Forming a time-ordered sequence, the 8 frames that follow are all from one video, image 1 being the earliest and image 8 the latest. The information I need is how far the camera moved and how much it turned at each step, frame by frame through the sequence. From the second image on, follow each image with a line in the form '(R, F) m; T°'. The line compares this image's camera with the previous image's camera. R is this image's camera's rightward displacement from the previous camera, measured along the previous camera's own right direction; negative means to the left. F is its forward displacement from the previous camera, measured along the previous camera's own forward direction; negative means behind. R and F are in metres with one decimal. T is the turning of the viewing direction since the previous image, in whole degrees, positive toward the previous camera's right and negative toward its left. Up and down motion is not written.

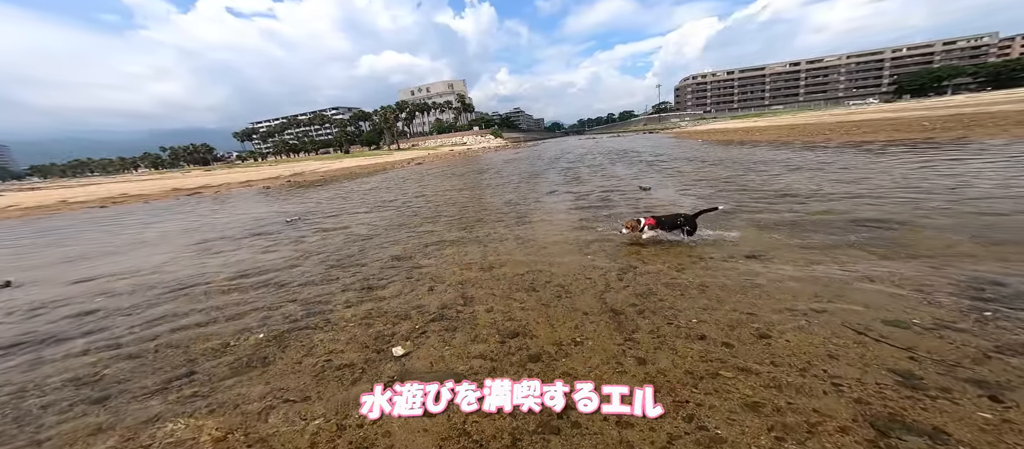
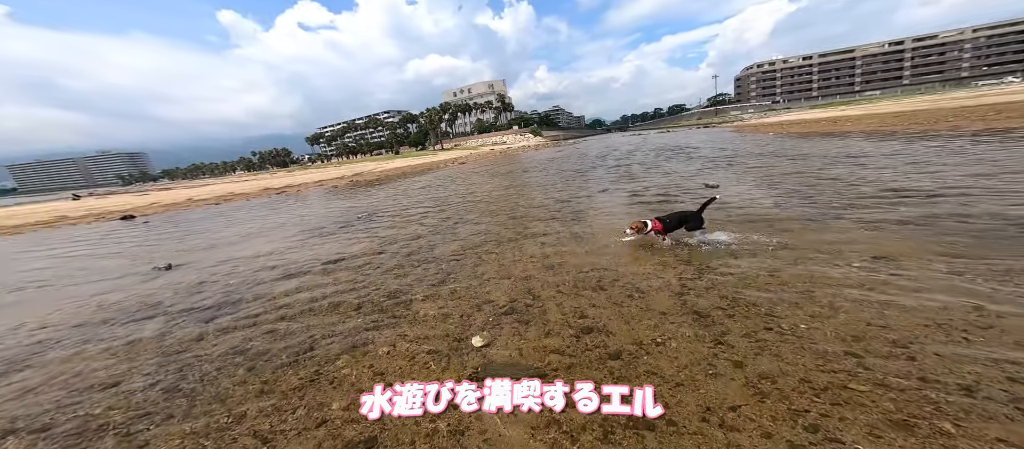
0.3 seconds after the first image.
(-0.2, 0.0) m; -7°
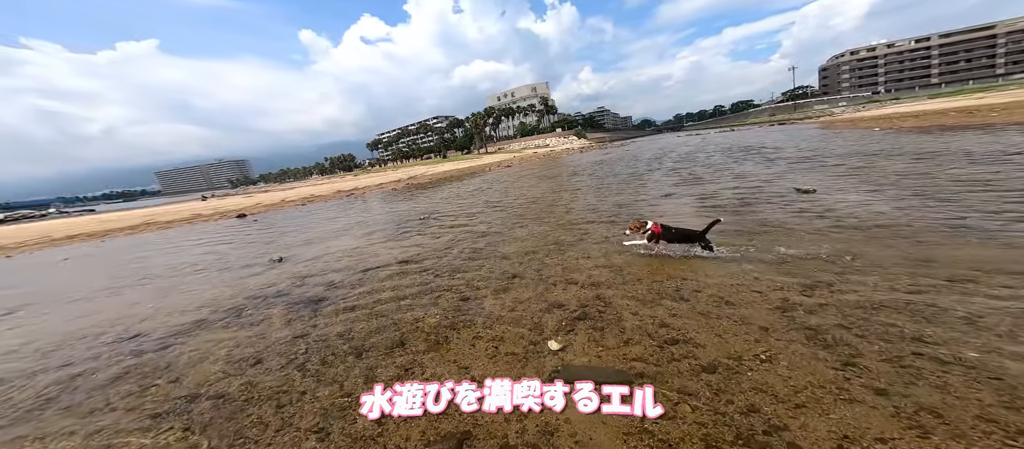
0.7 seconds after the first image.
(-0.2, 0.0) m; -7°
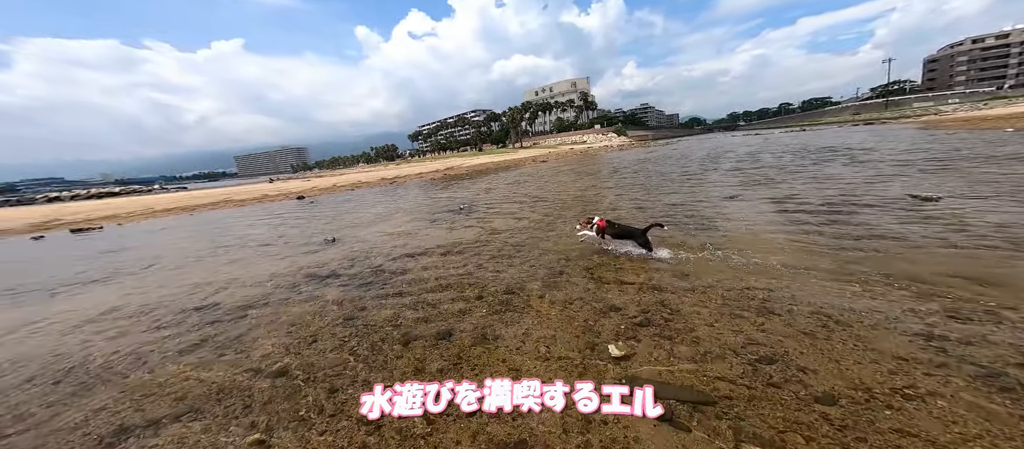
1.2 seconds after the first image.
(-0.3, +0.2) m; -5°
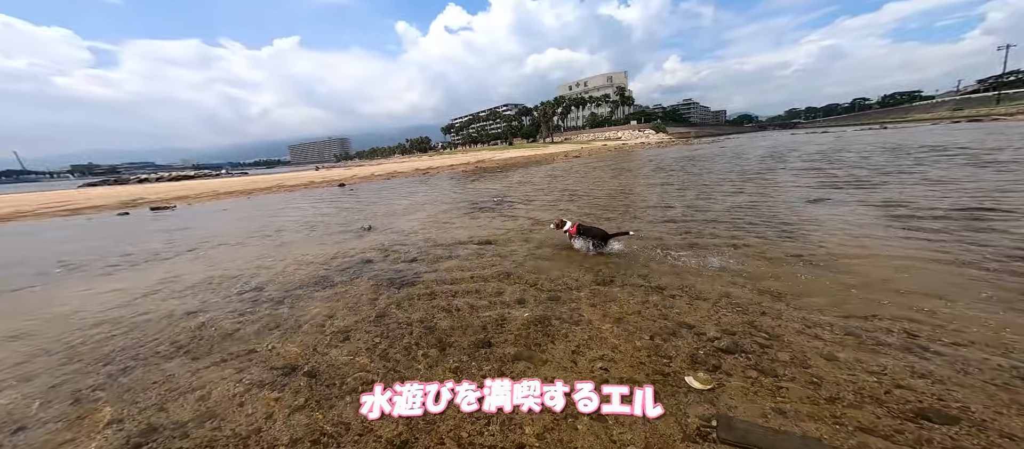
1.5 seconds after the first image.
(-0.3, +0.4) m; -5°
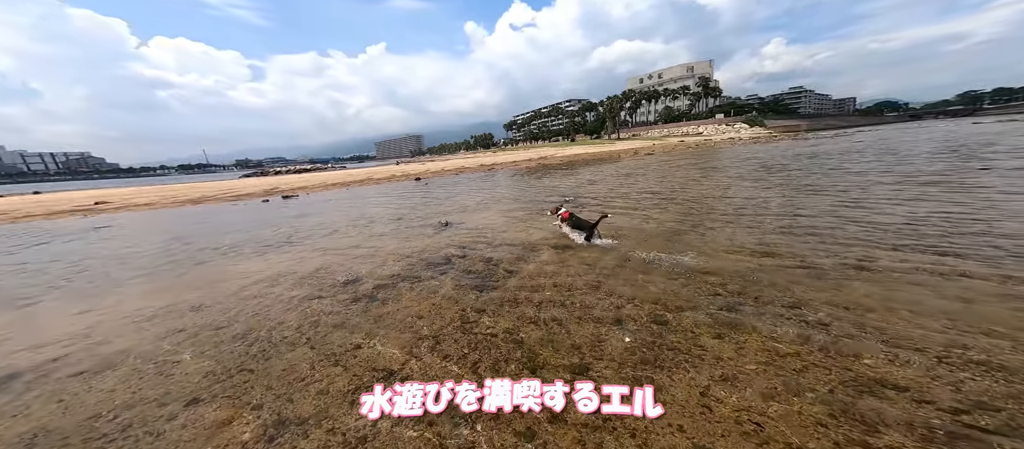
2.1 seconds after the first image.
(-0.5, +0.4) m; -12°
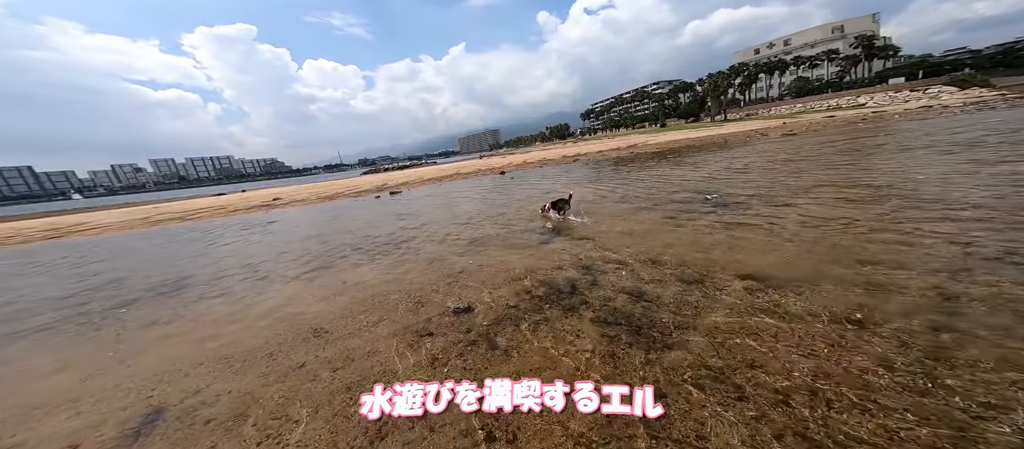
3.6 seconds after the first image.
(-1.4, +1.8) m; -15°
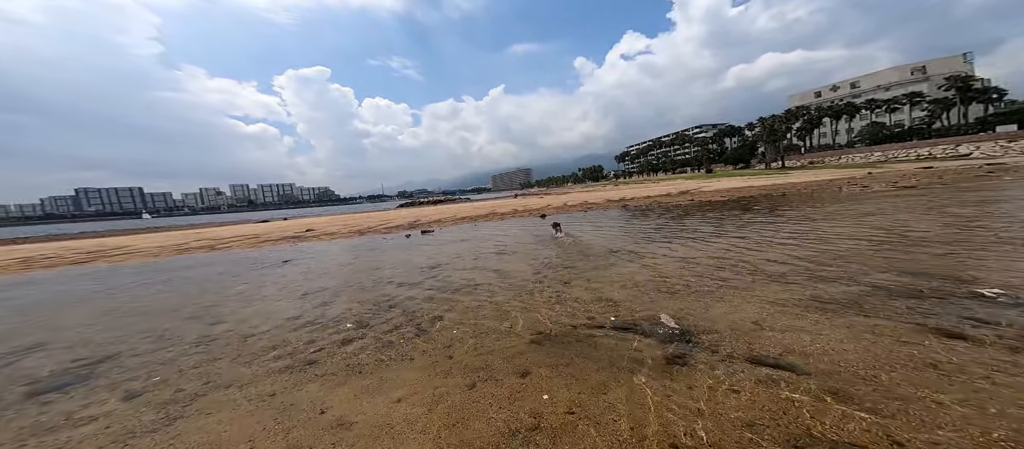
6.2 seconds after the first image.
(-1.2, +3.3) m; -5°
